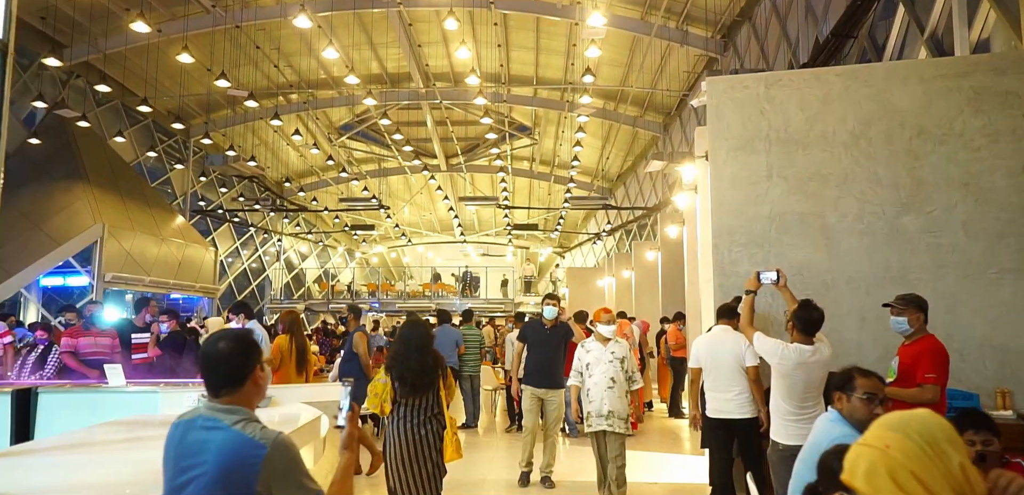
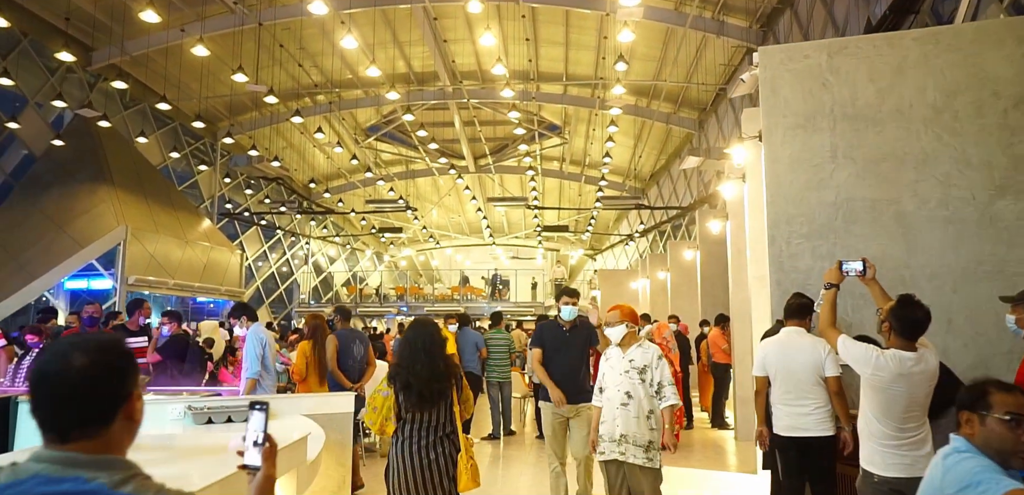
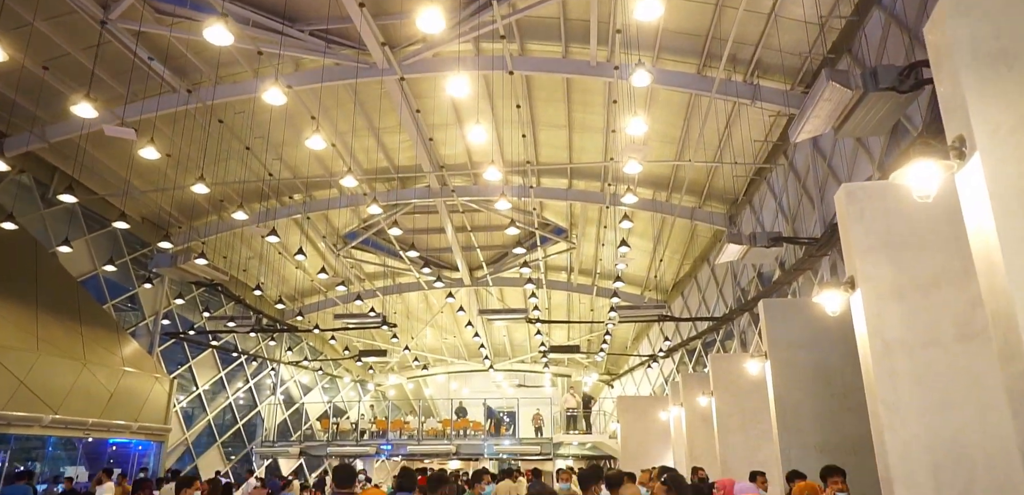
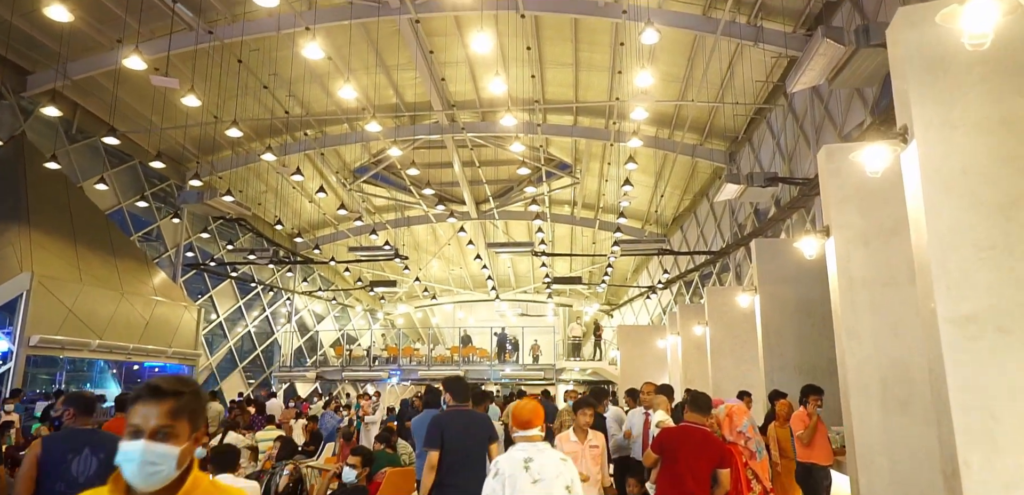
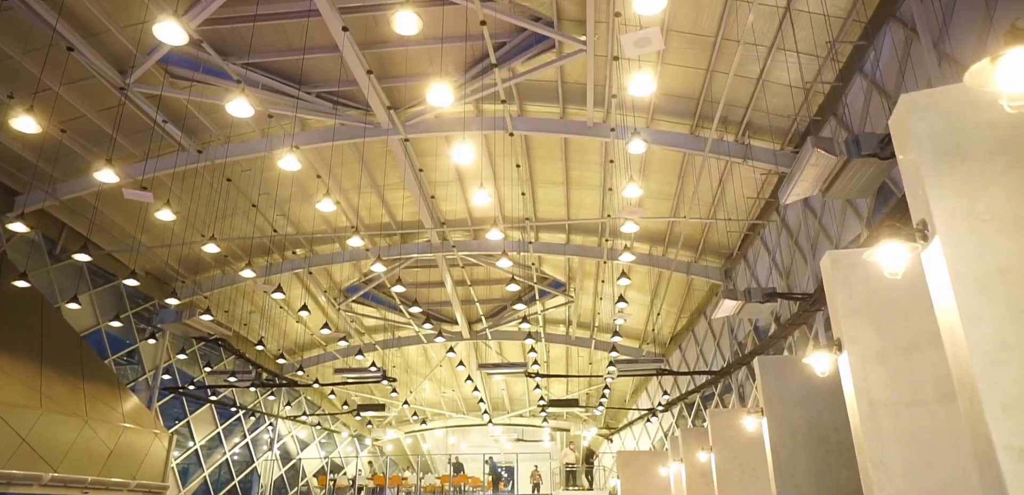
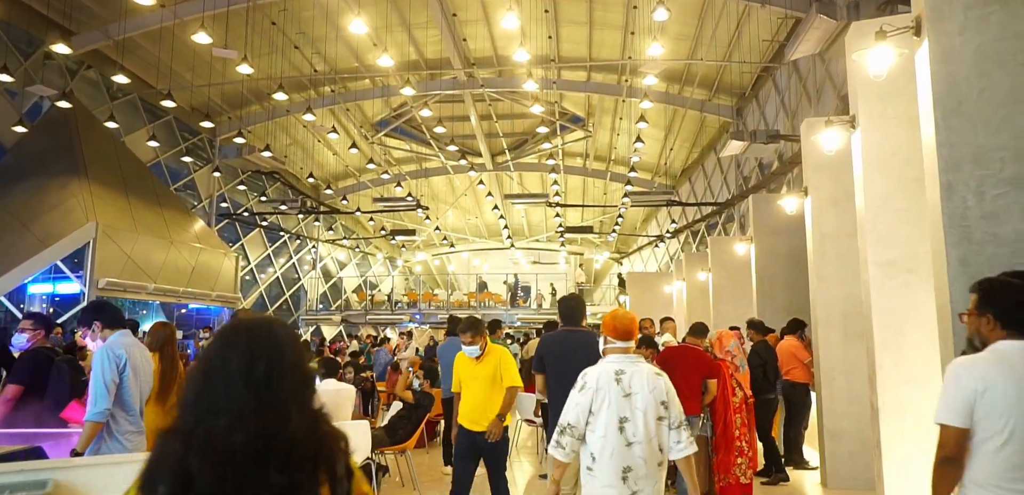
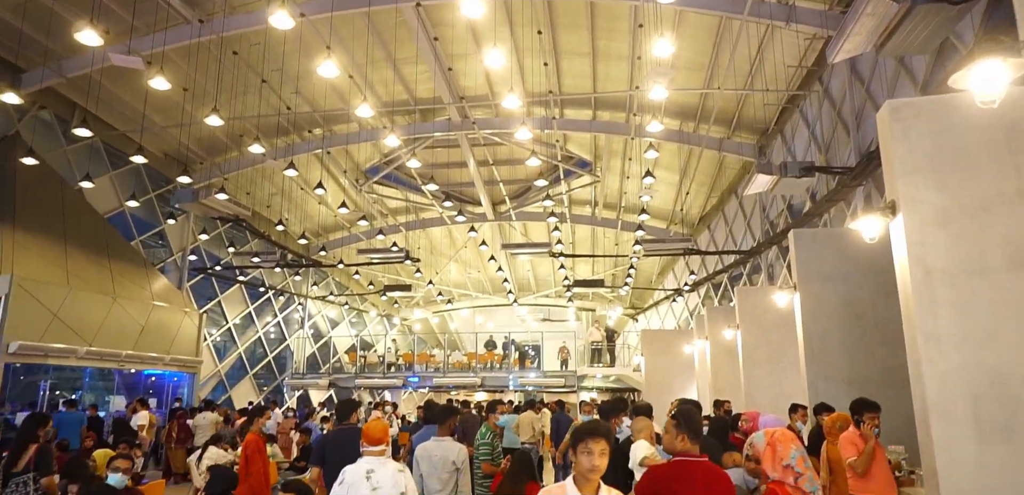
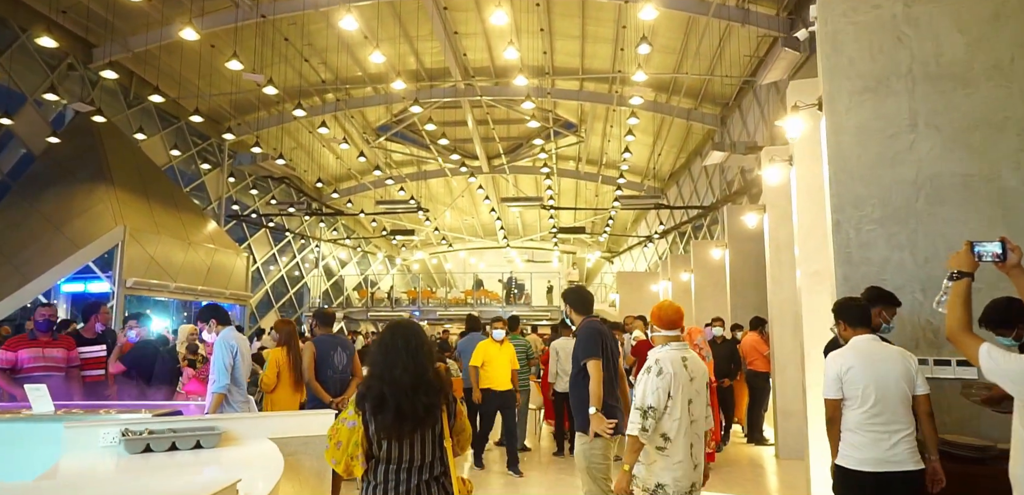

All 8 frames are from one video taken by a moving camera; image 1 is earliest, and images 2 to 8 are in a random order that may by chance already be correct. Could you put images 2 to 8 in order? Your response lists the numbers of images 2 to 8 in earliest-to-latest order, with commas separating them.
2, 8, 6, 4, 5, 3, 7
